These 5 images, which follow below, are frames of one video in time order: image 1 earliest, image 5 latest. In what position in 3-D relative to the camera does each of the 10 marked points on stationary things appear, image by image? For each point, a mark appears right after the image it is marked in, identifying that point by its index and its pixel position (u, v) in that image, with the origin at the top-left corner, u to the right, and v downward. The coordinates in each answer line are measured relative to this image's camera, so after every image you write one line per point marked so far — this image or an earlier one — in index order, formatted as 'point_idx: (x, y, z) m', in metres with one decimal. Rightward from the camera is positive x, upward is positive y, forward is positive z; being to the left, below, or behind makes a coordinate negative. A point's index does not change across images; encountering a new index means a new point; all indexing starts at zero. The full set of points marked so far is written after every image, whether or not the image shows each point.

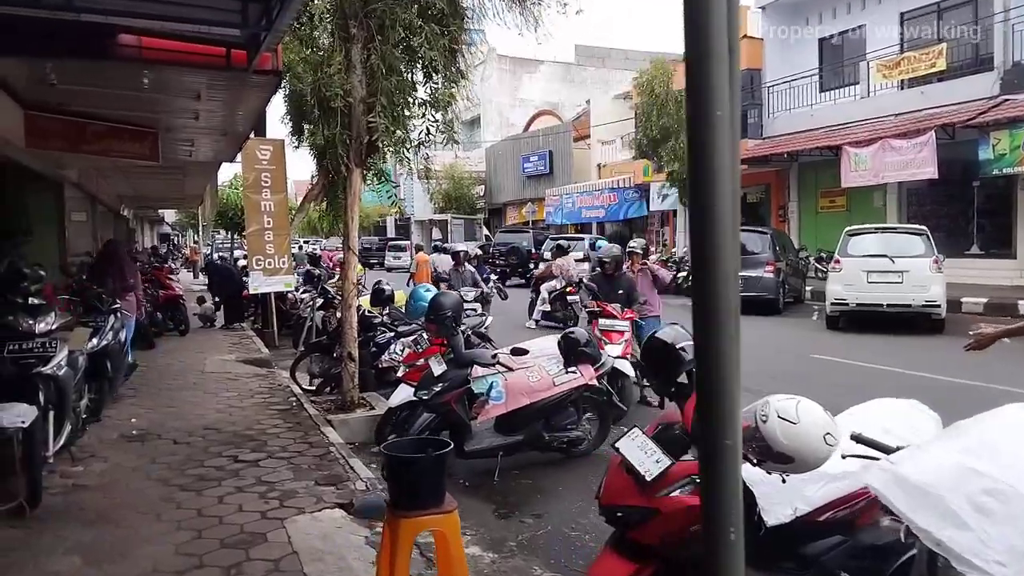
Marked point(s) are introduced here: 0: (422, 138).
0: (-0.8, +1.3, +6.7) m
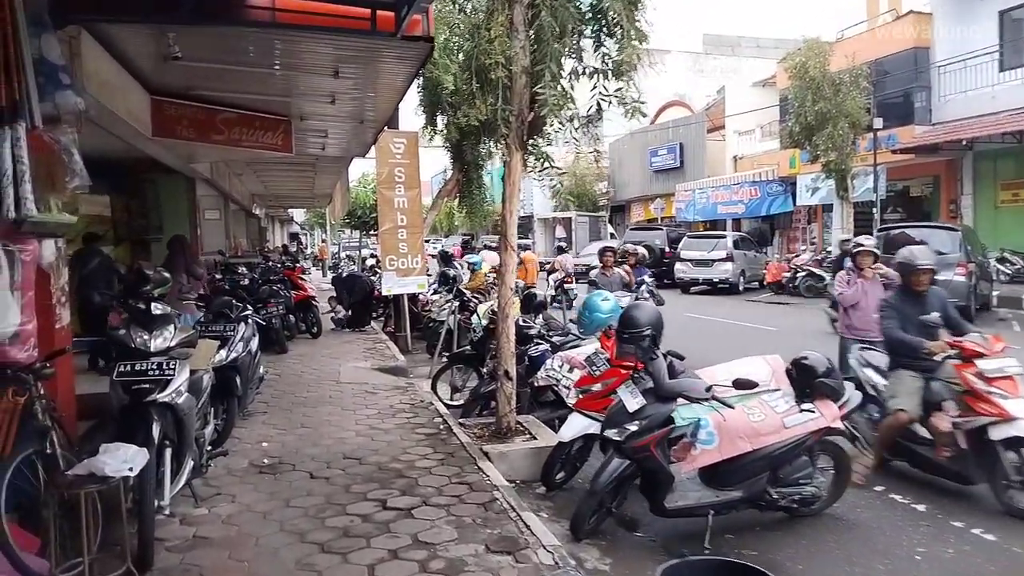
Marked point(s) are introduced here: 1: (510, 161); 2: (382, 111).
0: (+0.6, +1.2, +5.6) m
1: (0.0, +0.9, +5.5) m
2: (-1.4, +1.8, +8.3) m
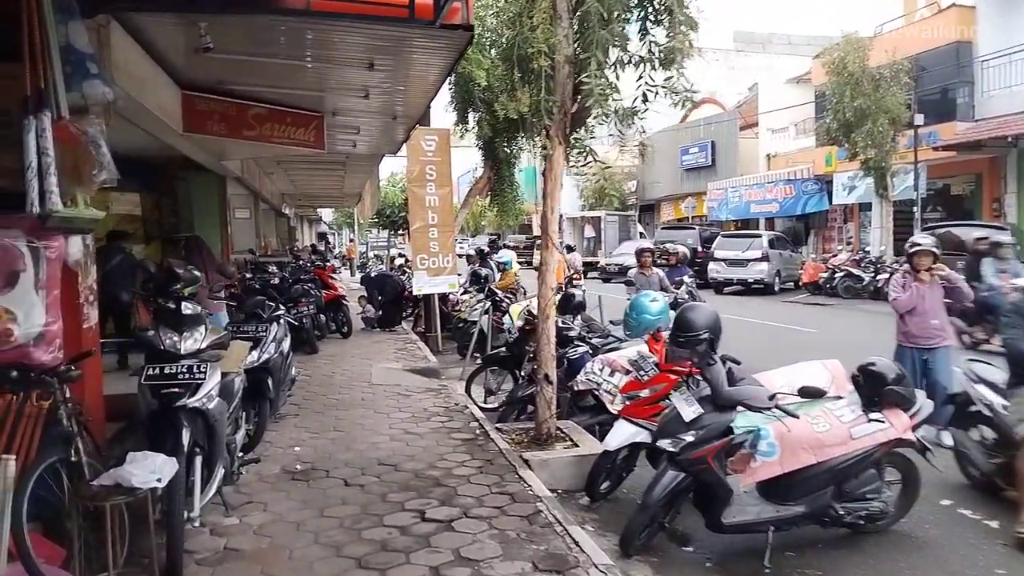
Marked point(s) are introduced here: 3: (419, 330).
0: (+0.8, +1.2, +5.3) m
1: (+0.3, +0.9, +5.2) m
2: (-1.0, +1.8, +8.1) m
3: (-1.5, -0.7, +12.4) m
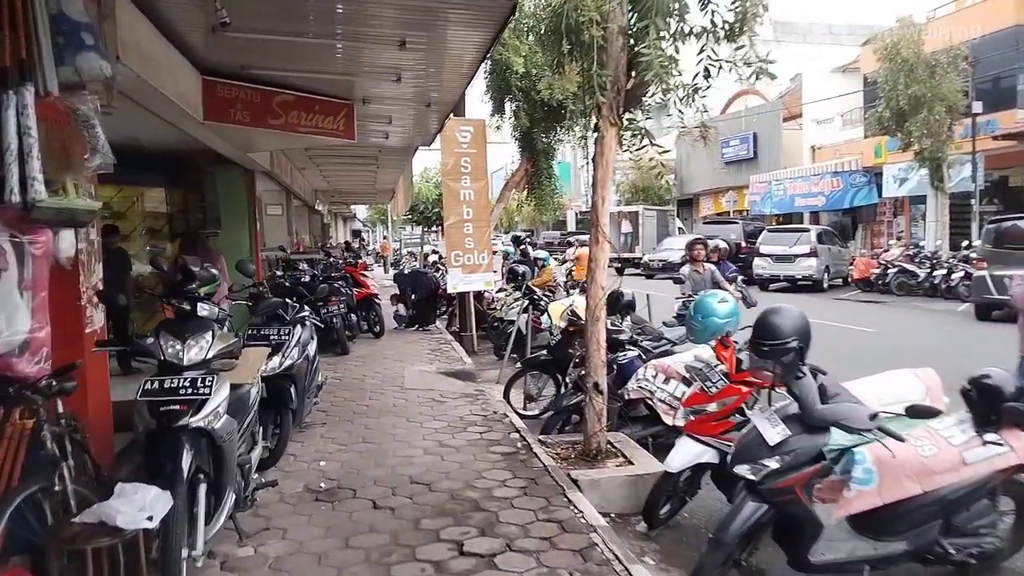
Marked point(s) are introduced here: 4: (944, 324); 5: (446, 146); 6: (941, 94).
0: (+1.1, +1.2, +4.8) m
1: (+0.5, +0.9, +4.7) m
2: (-0.6, +1.9, +7.6) m
3: (-0.9, -0.6, +12.0) m
4: (+6.8, -0.6, +12.7) m
5: (-0.8, +1.8, +9.9) m
6: (+9.6, +4.4, +17.9) m
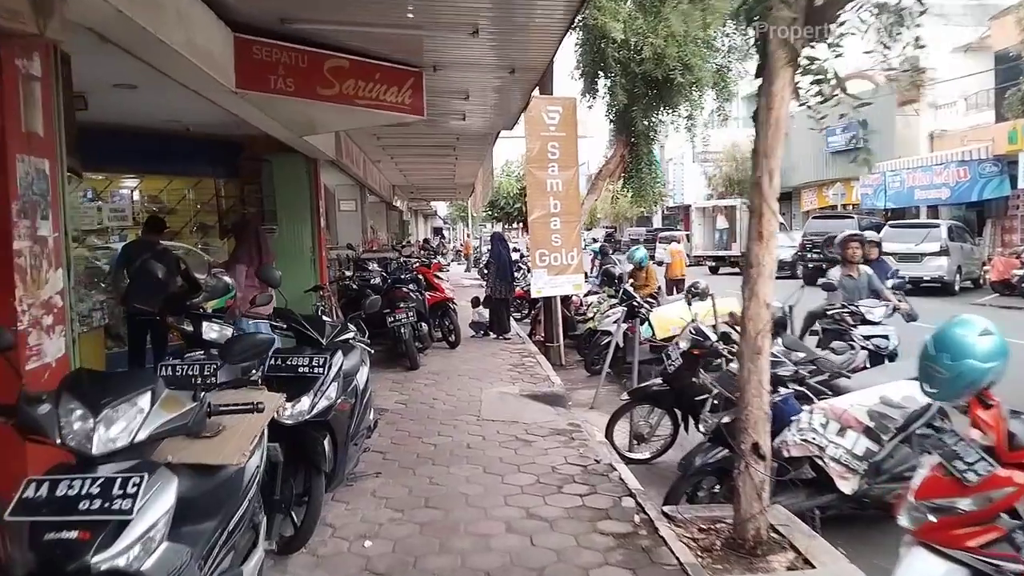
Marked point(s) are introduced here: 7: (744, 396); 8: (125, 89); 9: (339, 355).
0: (+1.6, +1.1, +3.2) m
1: (+1.0, +0.8, +3.2) m
2: (+0.2, +1.8, +6.2) m
3: (+0.3, -0.7, +10.6) m
4: (+8.1, -0.7, +10.5) m
5: (+0.2, +1.7, +8.5) m
6: (+11.4, +4.3, +15.4) m
7: (+1.0, -0.5, +3.4) m
8: (-2.8, +1.5, +5.9) m
9: (-0.8, -0.3, +3.8) m
